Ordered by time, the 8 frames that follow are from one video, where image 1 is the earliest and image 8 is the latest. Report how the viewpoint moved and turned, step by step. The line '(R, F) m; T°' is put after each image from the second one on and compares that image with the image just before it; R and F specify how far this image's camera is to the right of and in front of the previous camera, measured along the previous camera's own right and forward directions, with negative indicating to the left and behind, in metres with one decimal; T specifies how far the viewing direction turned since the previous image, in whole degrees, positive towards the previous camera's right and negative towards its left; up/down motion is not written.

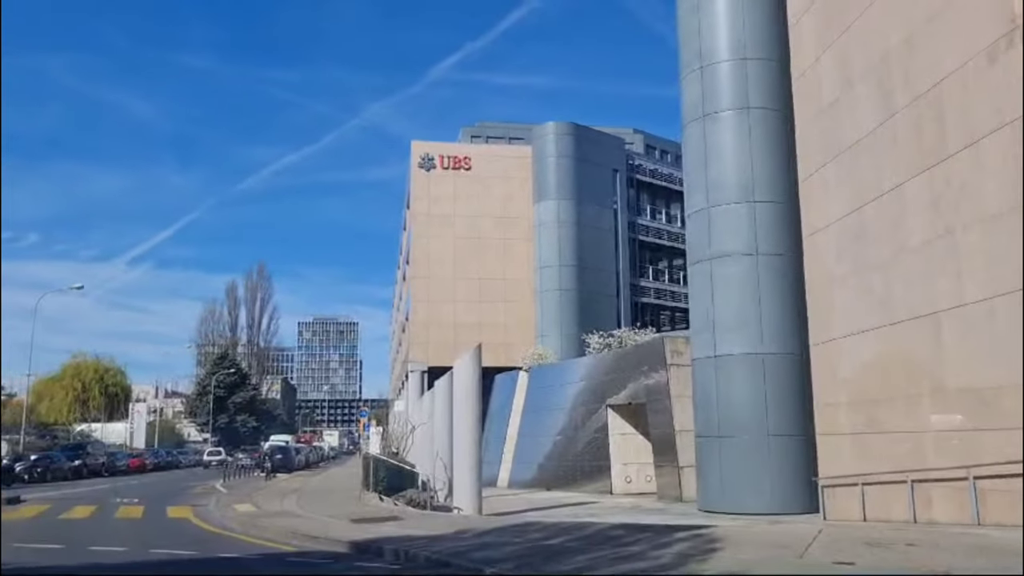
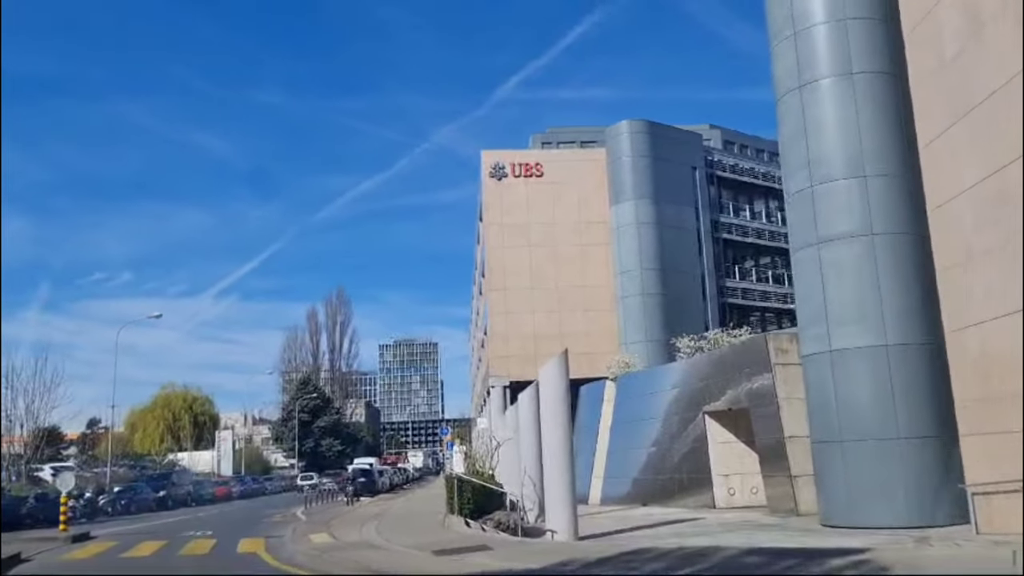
(-0.2, +1.6) m; -5°
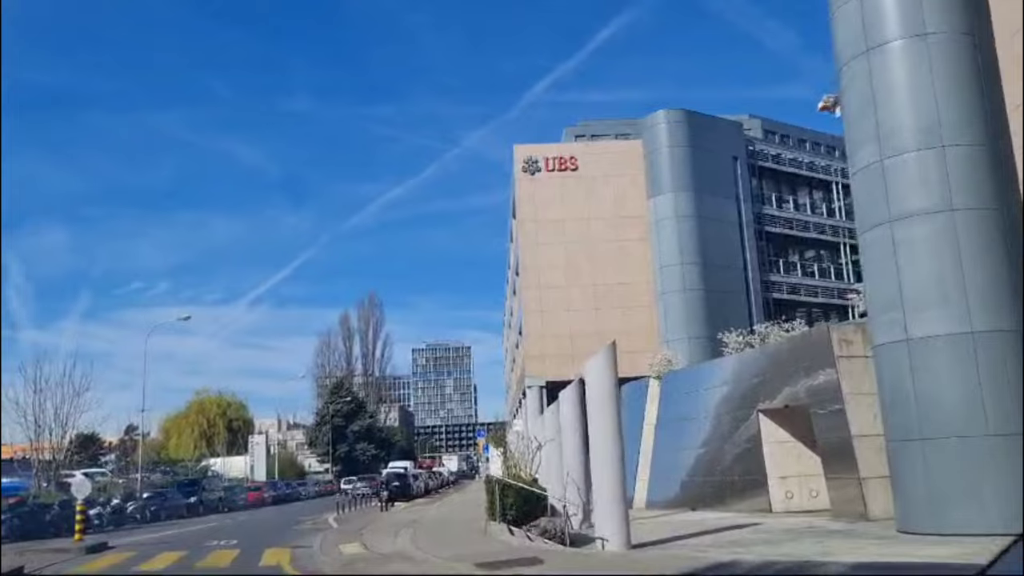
(-0.2, +1.3) m; -2°
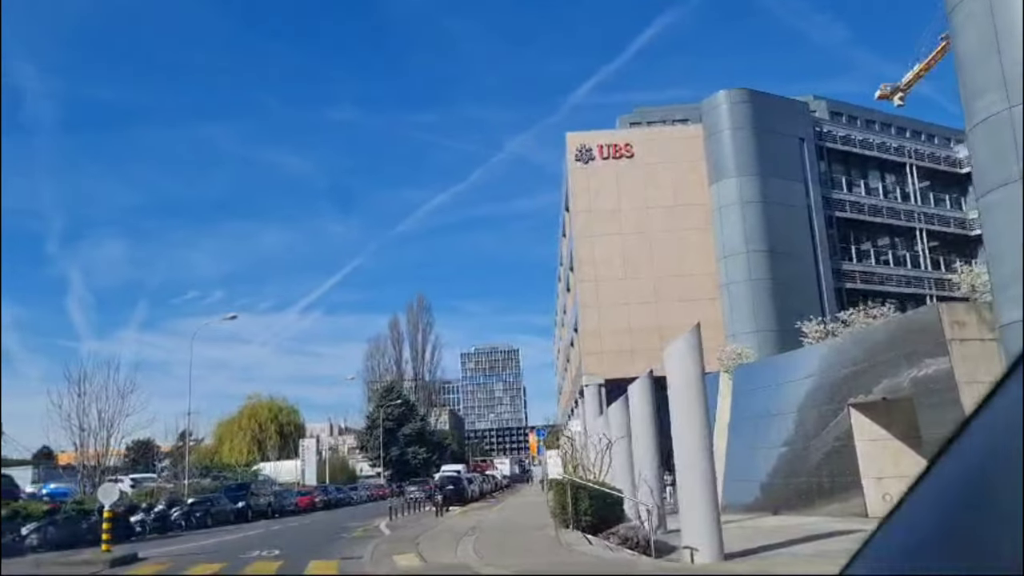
(-0.4, +1.8) m; -3°
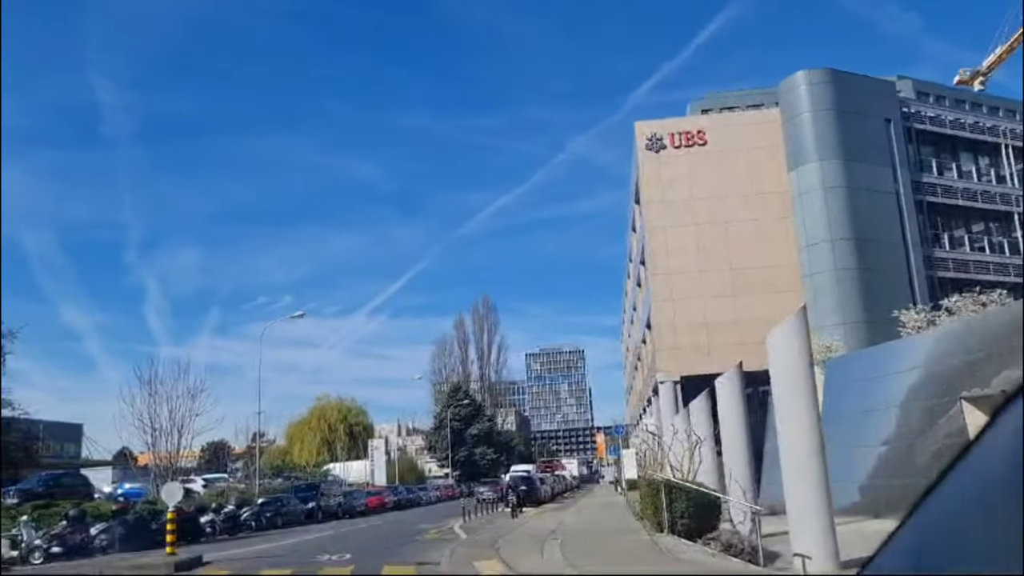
(-0.3, +1.2) m; -4°
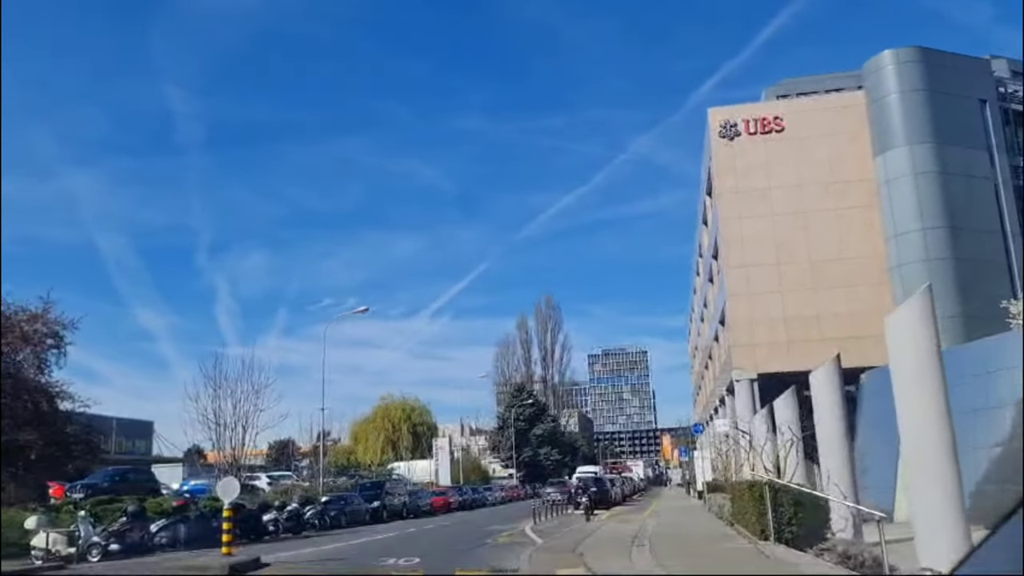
(-0.3, +1.3) m; -4°
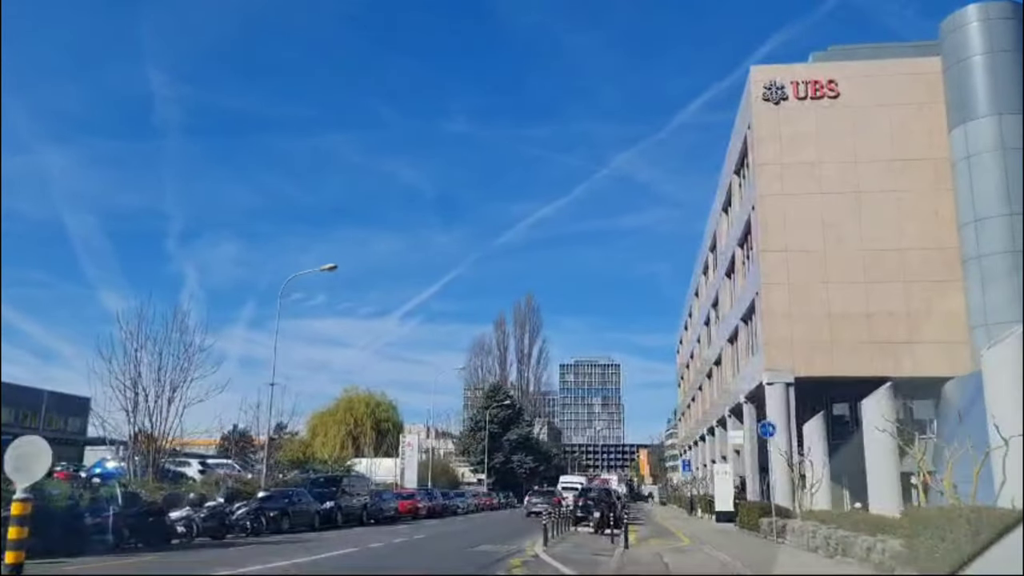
(-0.9, +6.4) m; +2°
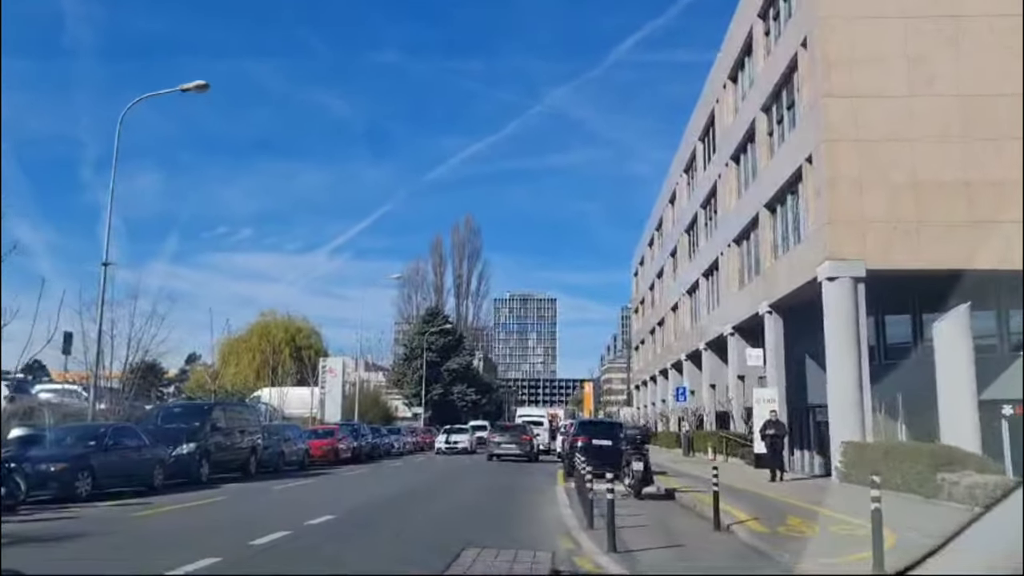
(-0.8, +10.0) m; +4°
